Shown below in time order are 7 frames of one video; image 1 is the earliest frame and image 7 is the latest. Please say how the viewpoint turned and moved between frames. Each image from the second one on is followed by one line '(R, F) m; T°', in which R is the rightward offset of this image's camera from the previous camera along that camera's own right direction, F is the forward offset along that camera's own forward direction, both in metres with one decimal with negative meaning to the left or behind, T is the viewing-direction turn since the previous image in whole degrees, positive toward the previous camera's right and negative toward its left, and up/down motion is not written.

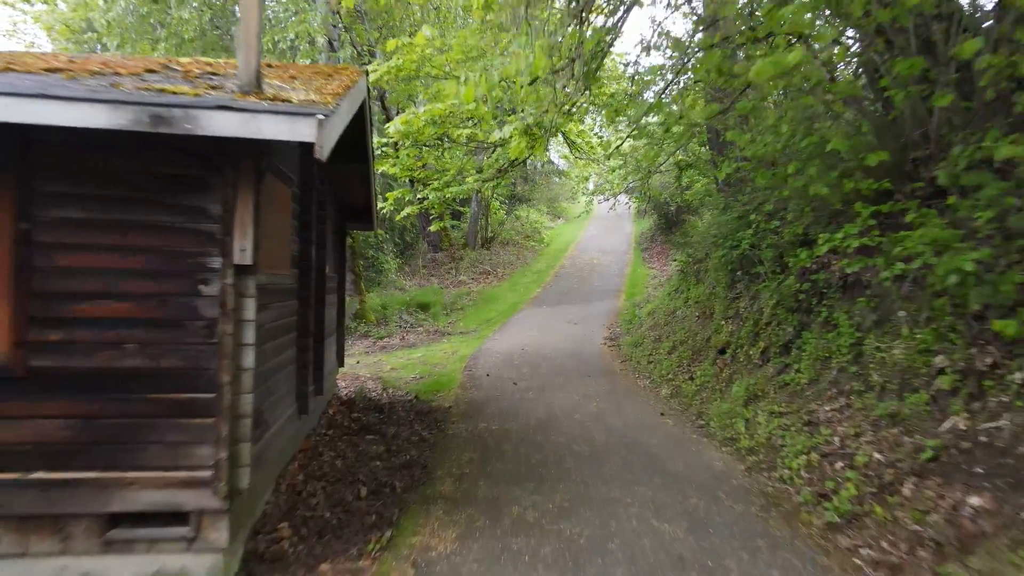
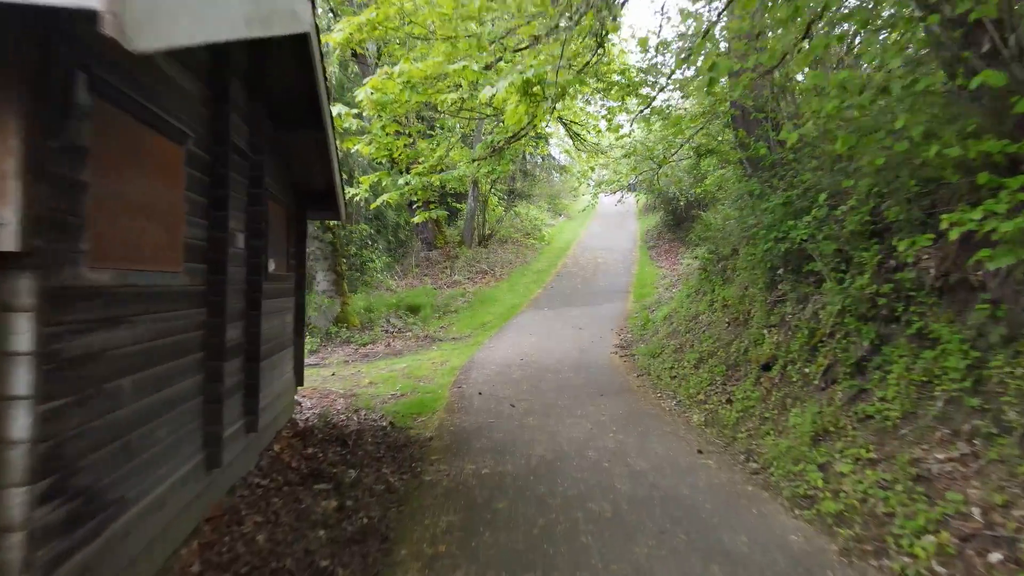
(0.0, +1.6) m; 0°
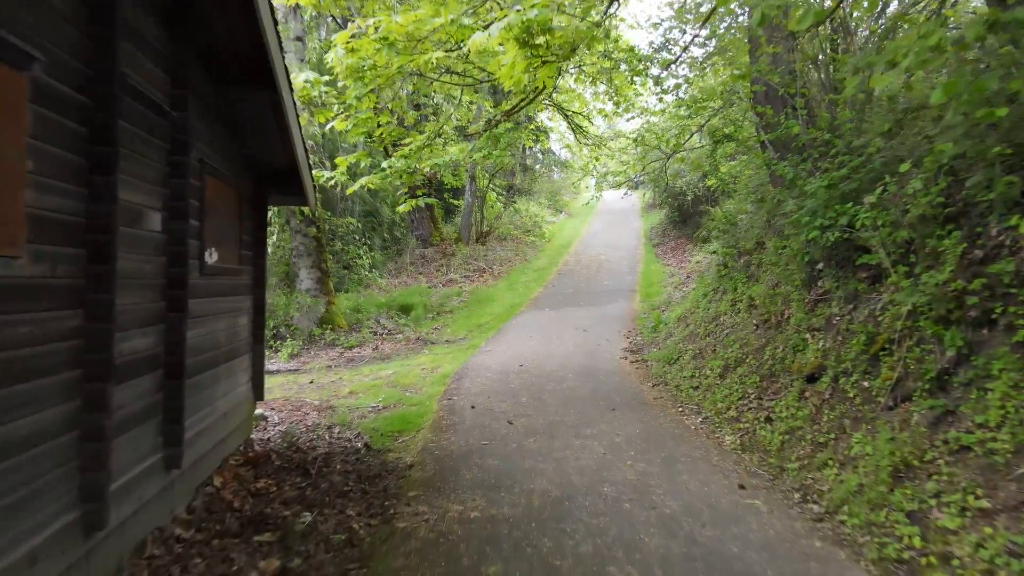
(0.0, +1.1) m; 0°
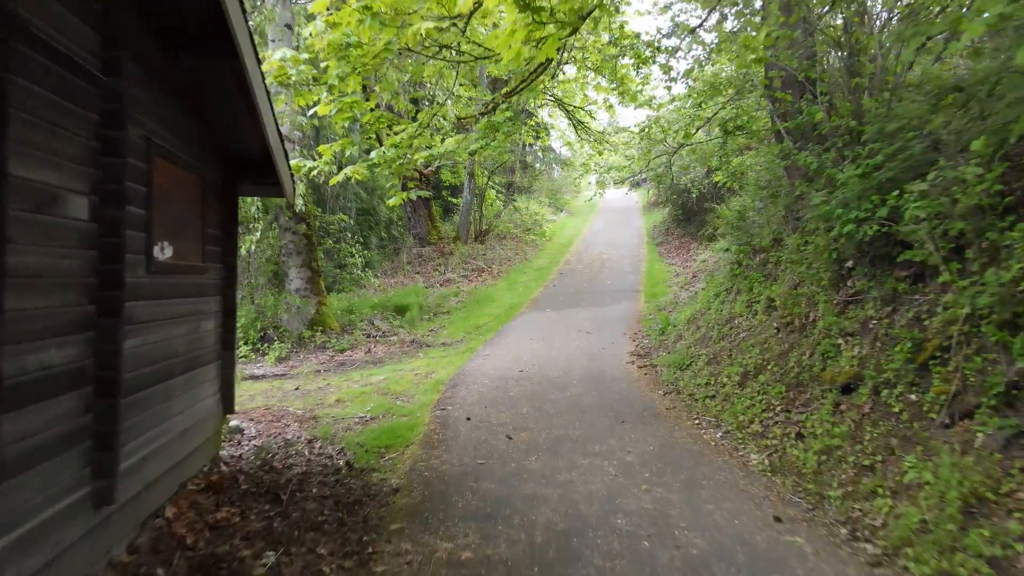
(0.0, +0.6) m; 0°
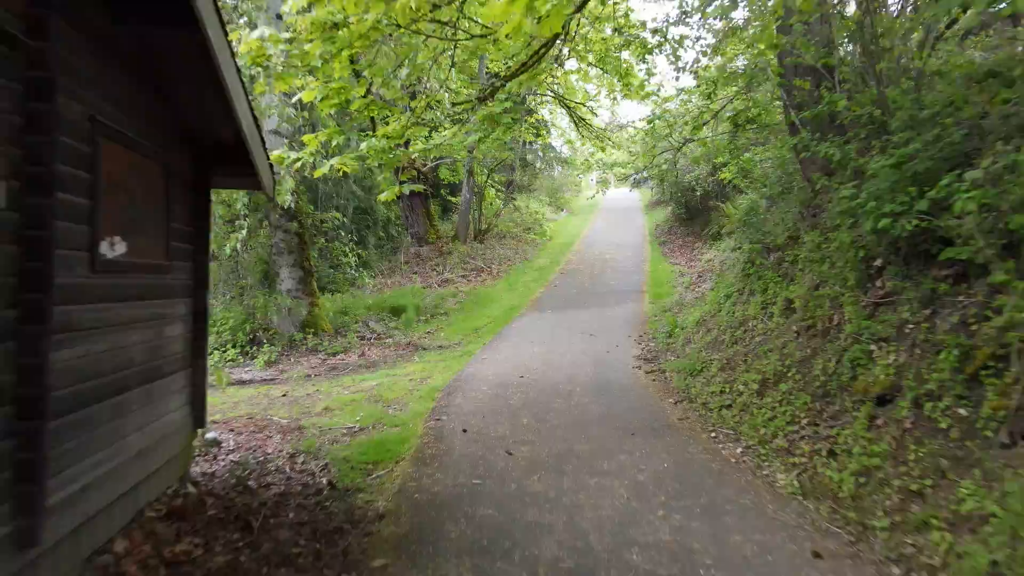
(0.0, +0.5) m; 0°
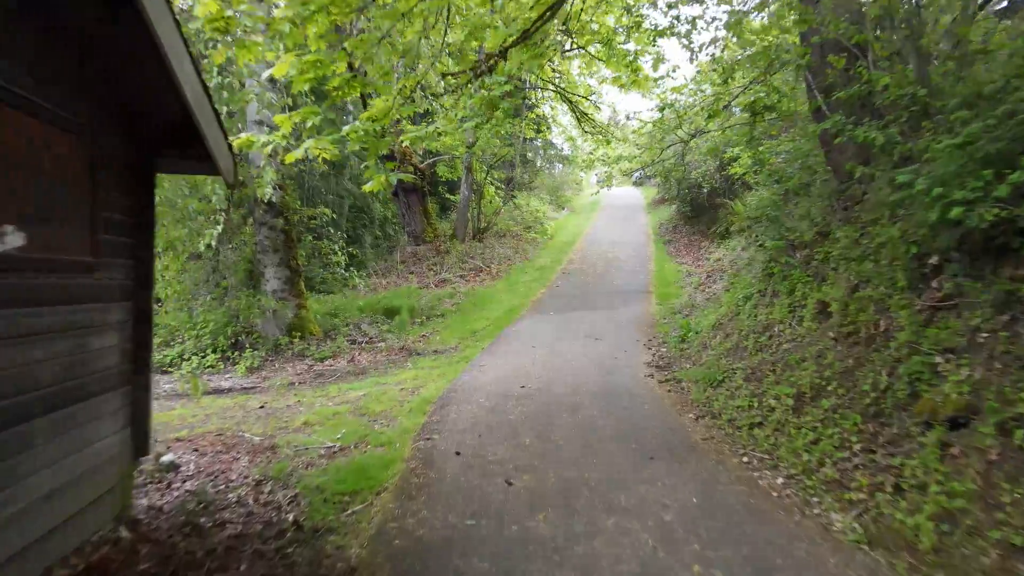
(0.0, +0.8) m; 0°
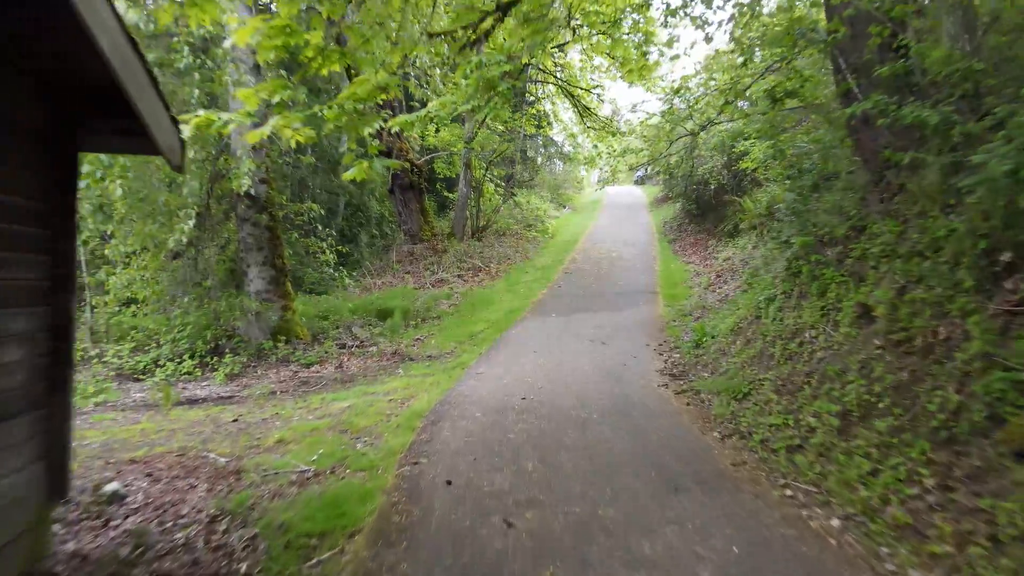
(0.0, +0.7) m; 0°
